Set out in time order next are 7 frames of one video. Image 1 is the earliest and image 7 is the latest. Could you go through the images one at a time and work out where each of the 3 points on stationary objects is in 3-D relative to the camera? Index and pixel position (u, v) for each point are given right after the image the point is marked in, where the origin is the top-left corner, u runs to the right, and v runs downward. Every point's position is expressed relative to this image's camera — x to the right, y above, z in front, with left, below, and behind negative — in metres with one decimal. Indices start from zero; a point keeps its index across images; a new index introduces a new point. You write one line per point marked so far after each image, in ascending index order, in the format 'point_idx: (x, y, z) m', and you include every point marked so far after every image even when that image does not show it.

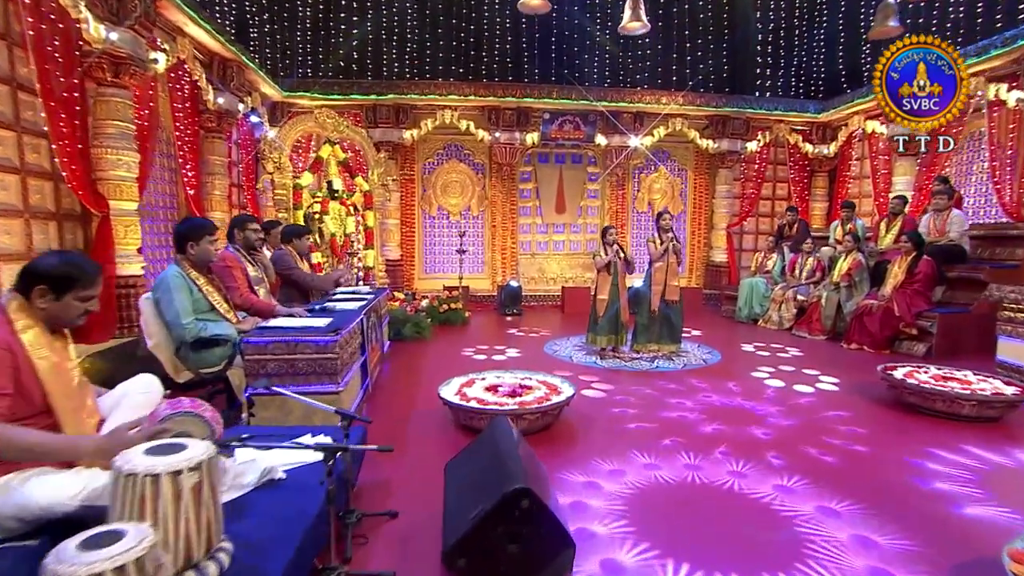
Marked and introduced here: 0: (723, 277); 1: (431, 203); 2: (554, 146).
0: (+3.0, +0.1, +10.7) m
1: (-1.1, +1.2, +10.1) m
2: (+0.6, +2.0, +10.4) m
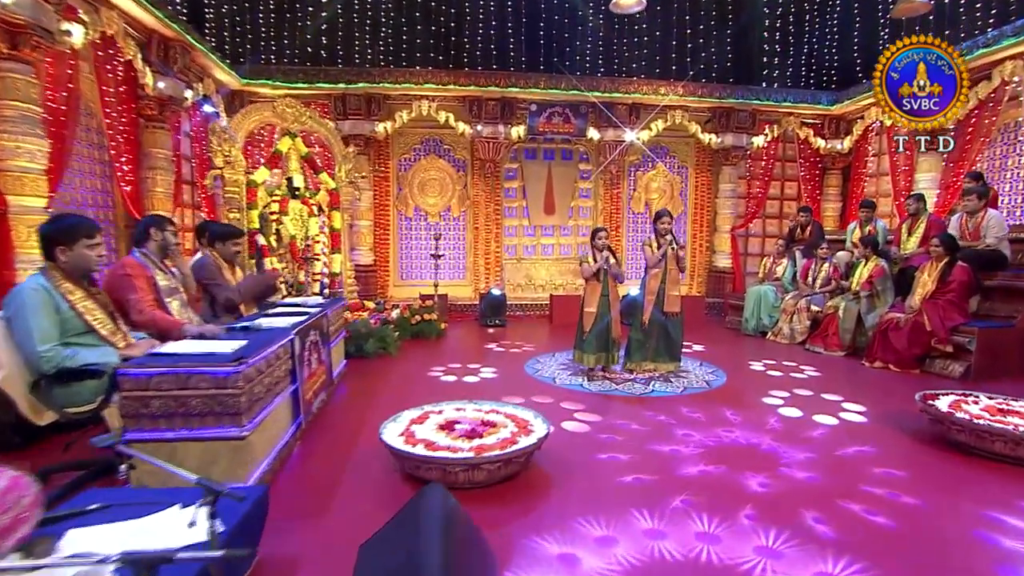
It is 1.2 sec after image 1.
0: (+2.8, 0.0, +9.8) m
1: (-1.3, +1.1, +9.2) m
2: (+0.4, +1.9, +9.5) m
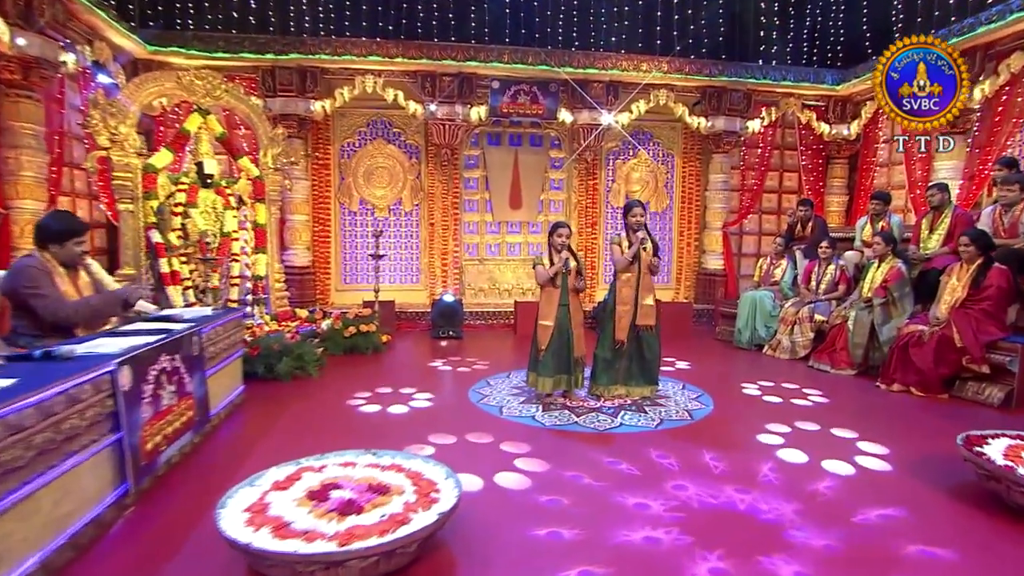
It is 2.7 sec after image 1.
0: (+2.4, 0.0, +8.6) m
1: (-1.7, +1.0, +8.0) m
2: (-0.1, +1.8, +8.3) m
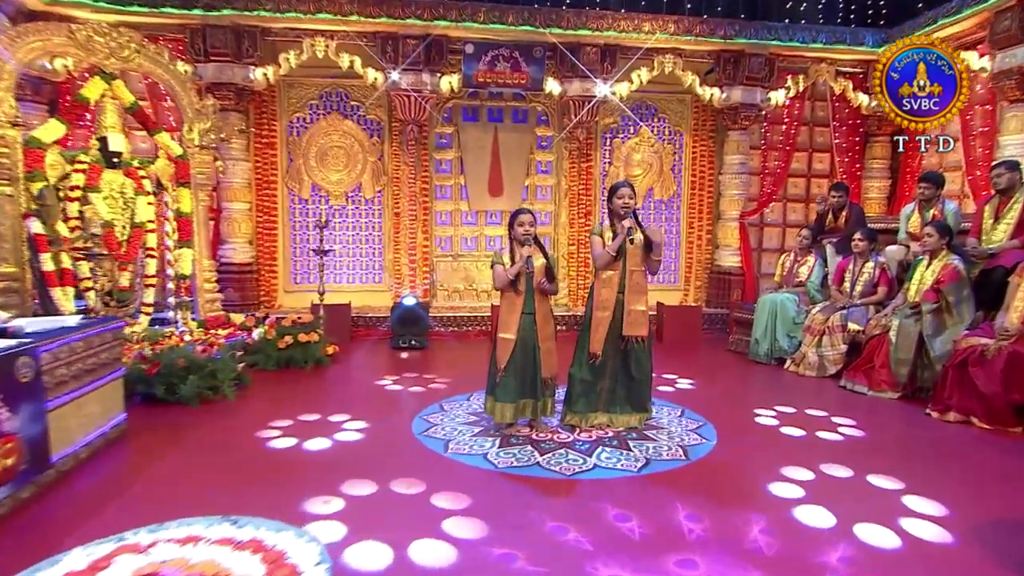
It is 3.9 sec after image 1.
0: (+2.2, 0.0, +7.4) m
1: (-1.9, +1.0, +6.9) m
2: (-0.2, +1.8, +7.1) m
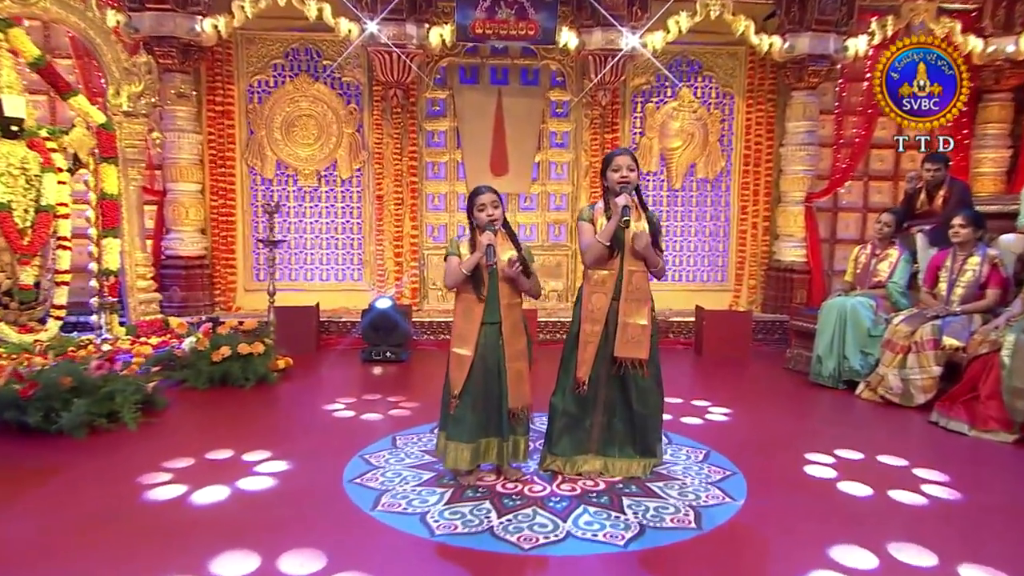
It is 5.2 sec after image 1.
0: (+2.3, 0.0, +5.9) m
1: (-1.9, +1.0, +5.8) m
2: (-0.2, +1.9, +5.9) m
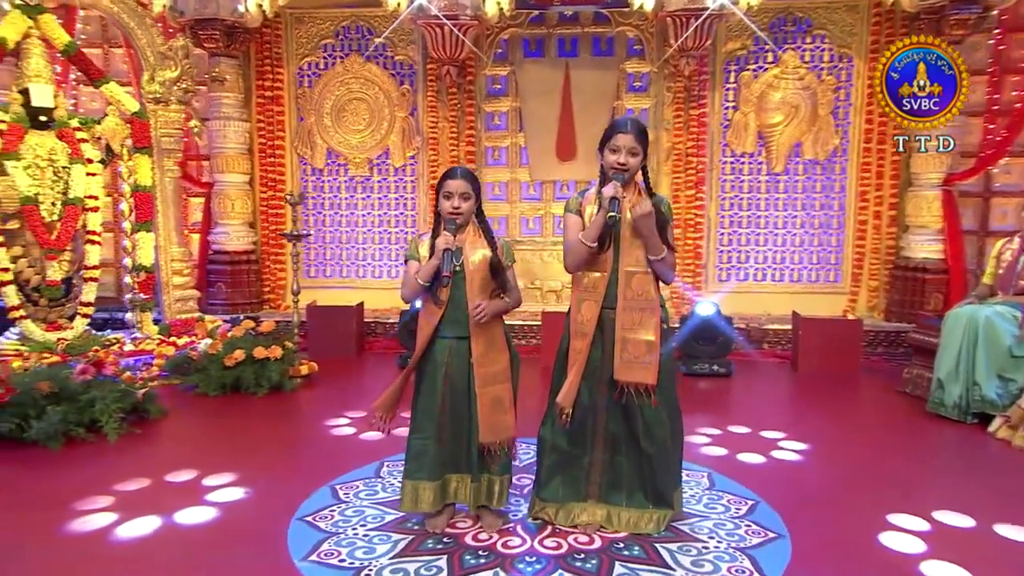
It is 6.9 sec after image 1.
0: (+2.7, -0.1, +4.8) m
1: (-1.4, +1.1, +5.4) m
2: (+0.3, +1.9, +5.2) m
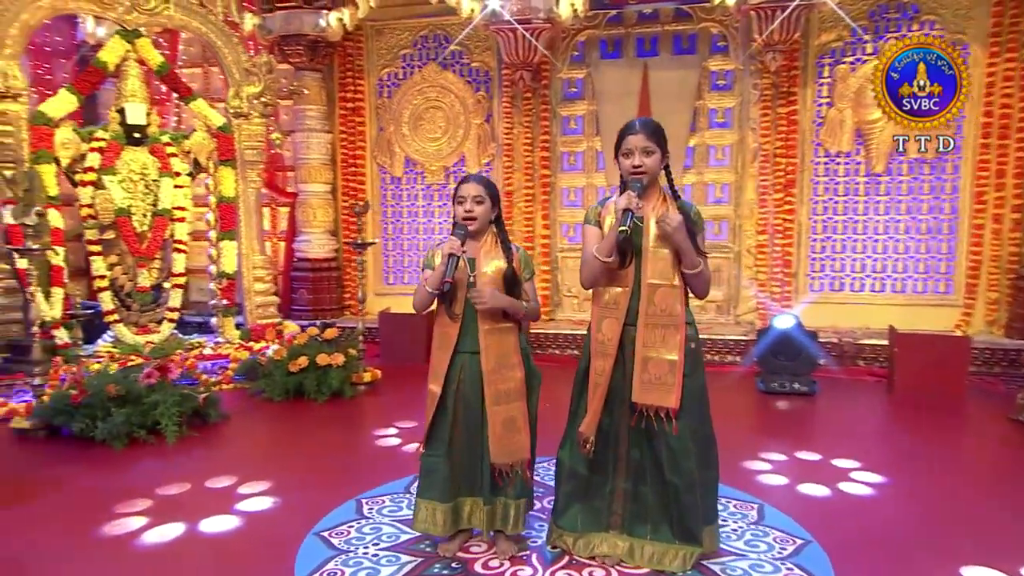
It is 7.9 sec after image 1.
0: (+3.1, -0.1, +4.2) m
1: (-0.8, +1.0, +5.5) m
2: (+0.8, +1.8, +5.0) m
